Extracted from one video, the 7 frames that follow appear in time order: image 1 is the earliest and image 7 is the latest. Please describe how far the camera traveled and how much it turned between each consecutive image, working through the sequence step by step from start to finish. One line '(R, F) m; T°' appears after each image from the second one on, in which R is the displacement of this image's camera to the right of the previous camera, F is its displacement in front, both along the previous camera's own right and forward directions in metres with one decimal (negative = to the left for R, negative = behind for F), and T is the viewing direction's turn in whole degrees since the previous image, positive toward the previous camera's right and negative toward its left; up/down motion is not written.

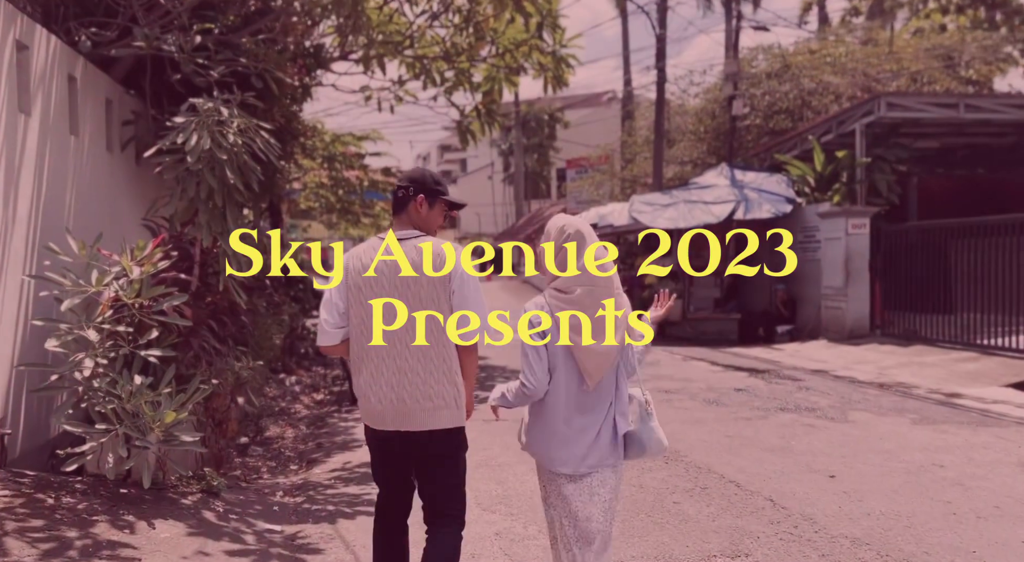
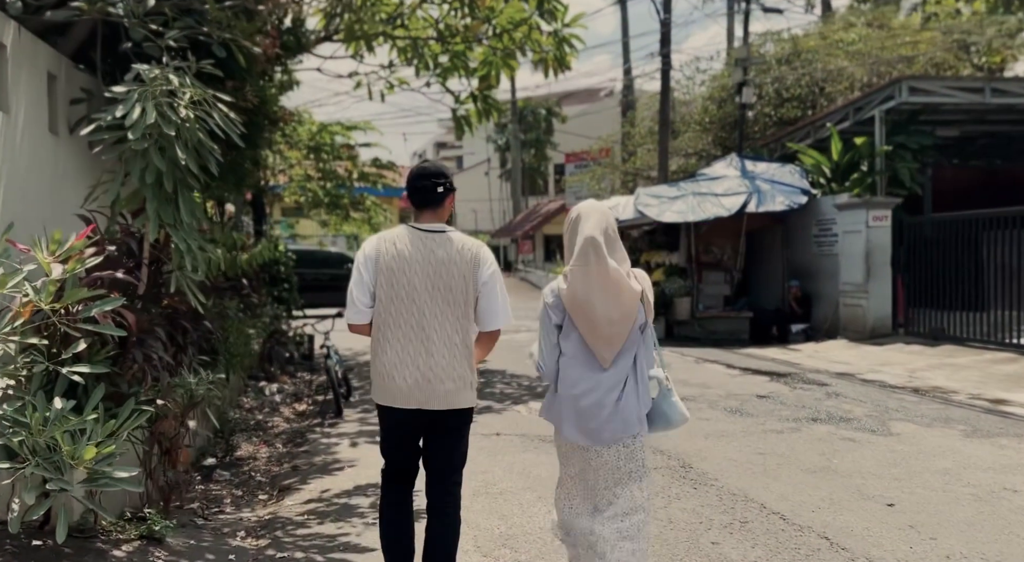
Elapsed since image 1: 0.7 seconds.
(0.0, +0.9) m; 0°
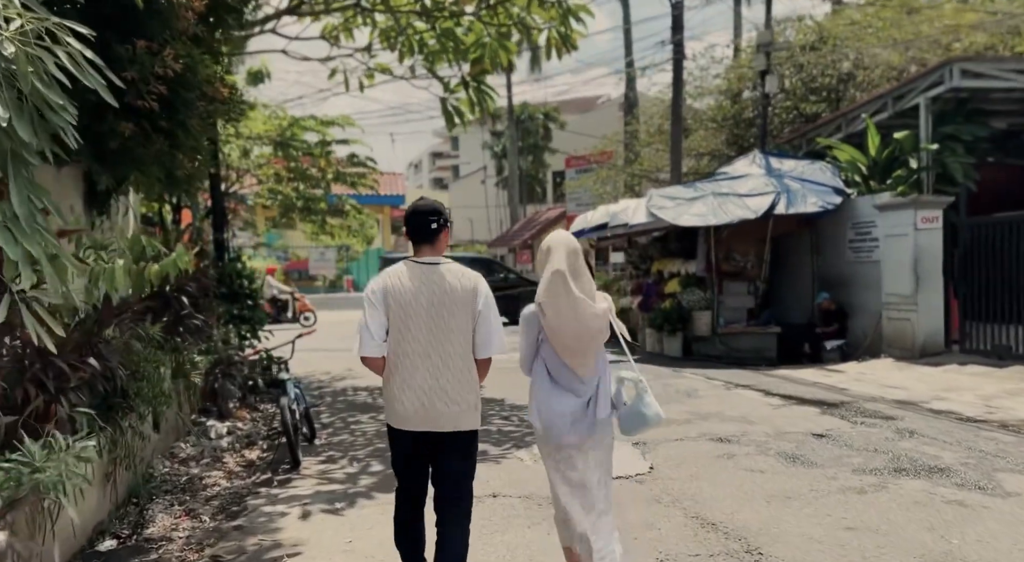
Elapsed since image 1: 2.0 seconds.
(0.0, +1.7) m; 0°
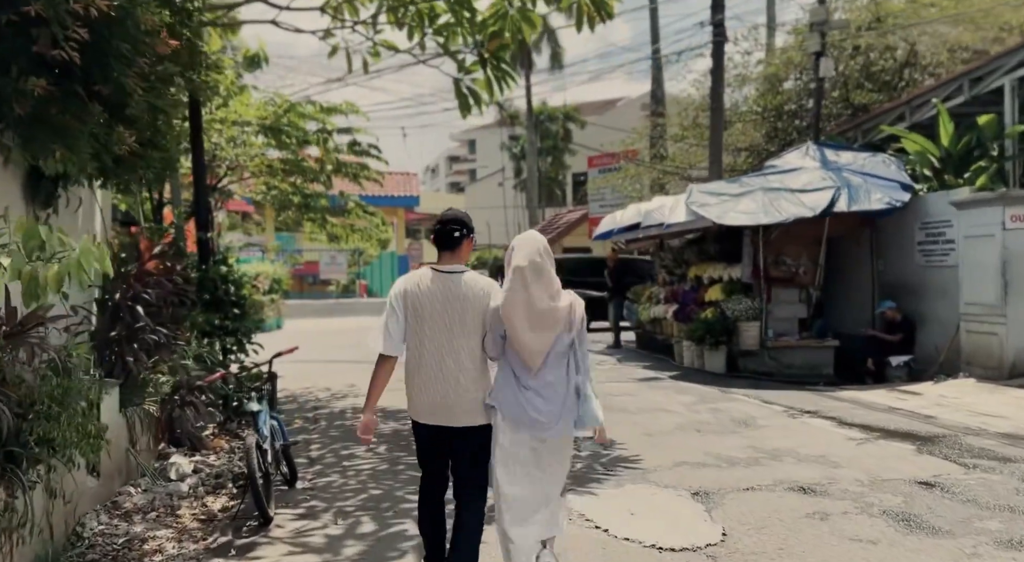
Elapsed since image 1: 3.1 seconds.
(-0.1, +1.5) m; -1°
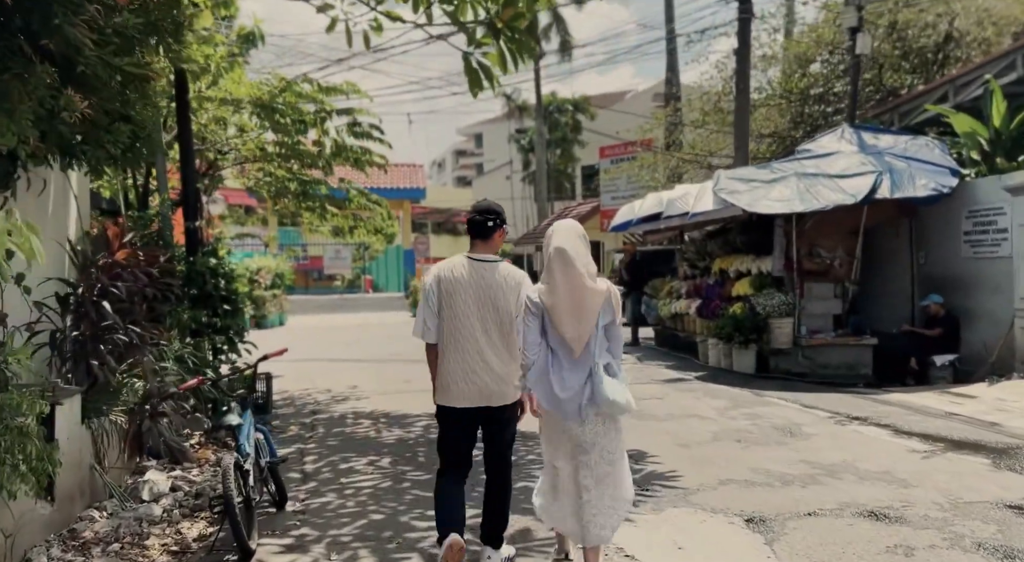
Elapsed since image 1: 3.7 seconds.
(-0.1, +0.8) m; 0°
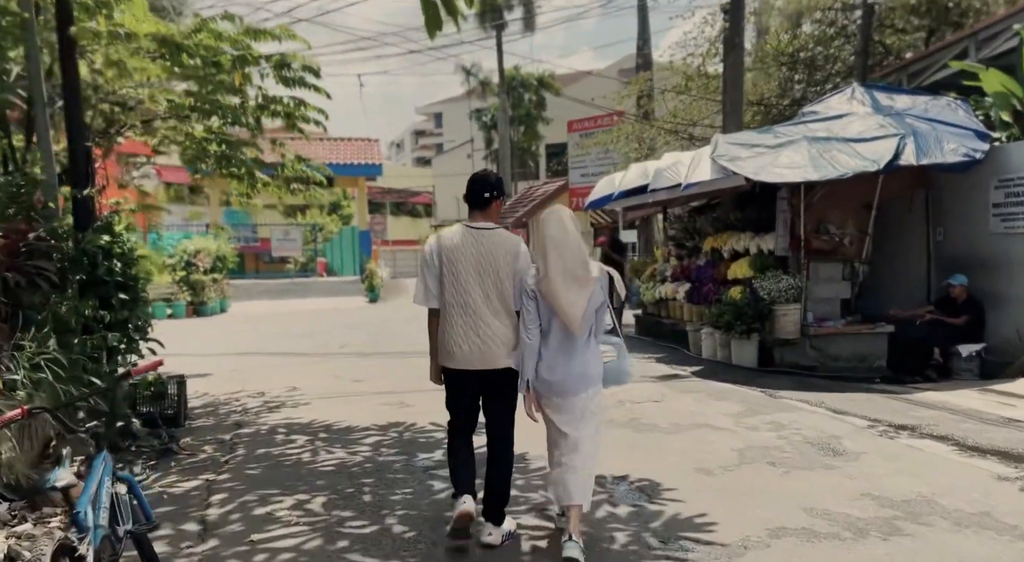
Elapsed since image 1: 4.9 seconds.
(-0.1, +1.6) m; +3°
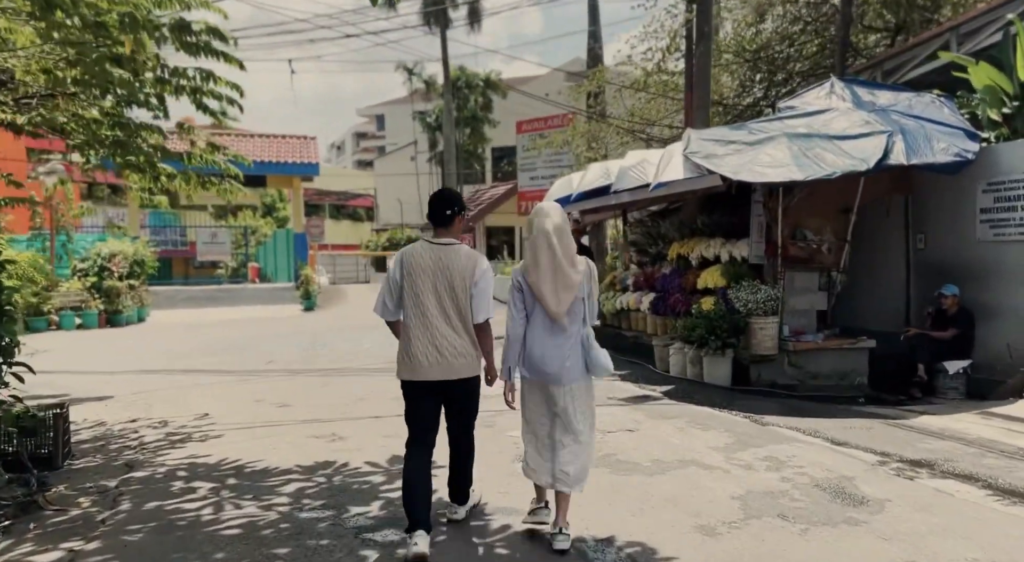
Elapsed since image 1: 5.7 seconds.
(-0.1, +1.1) m; +4°
